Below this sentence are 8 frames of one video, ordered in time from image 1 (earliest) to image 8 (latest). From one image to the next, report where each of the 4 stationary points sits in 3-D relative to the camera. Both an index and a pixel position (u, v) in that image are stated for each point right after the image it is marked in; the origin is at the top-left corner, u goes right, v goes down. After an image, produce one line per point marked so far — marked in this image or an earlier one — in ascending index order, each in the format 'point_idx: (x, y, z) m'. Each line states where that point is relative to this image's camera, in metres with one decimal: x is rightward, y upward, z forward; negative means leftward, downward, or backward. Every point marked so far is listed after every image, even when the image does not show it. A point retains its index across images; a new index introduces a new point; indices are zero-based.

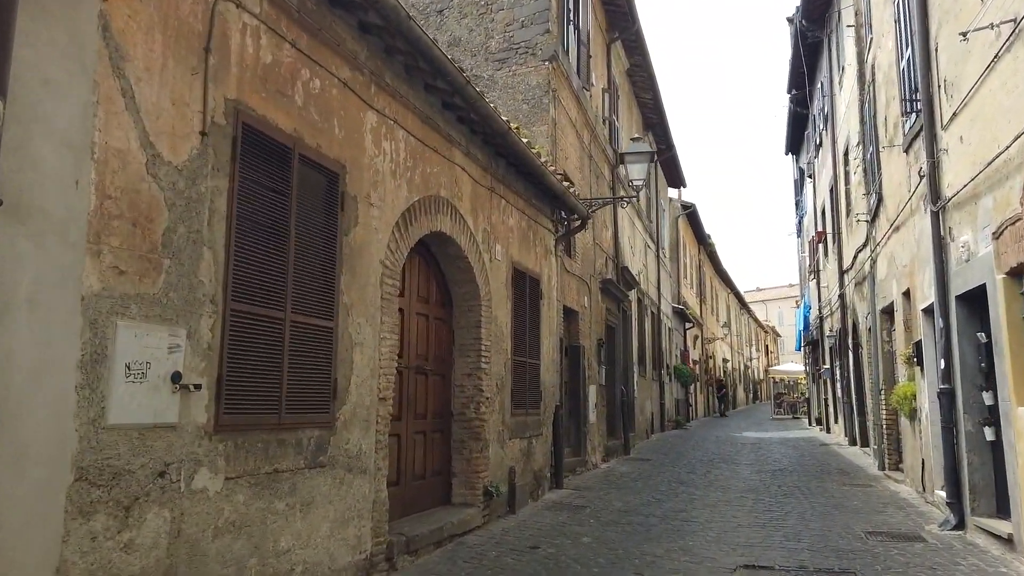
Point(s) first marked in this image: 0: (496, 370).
0: (-0.2, -0.9, +7.7) m
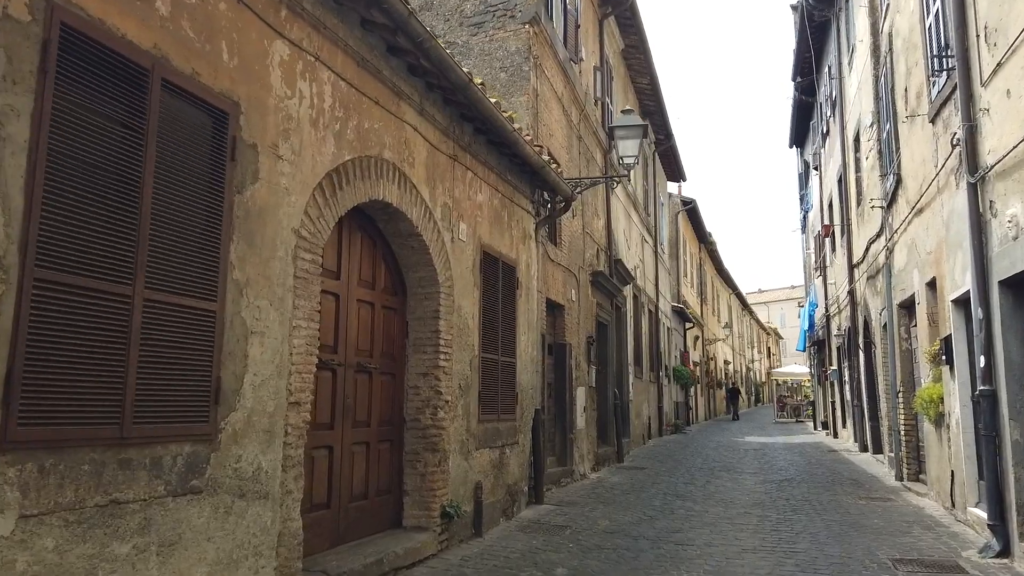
0: (-0.5, -0.8, +6.6) m
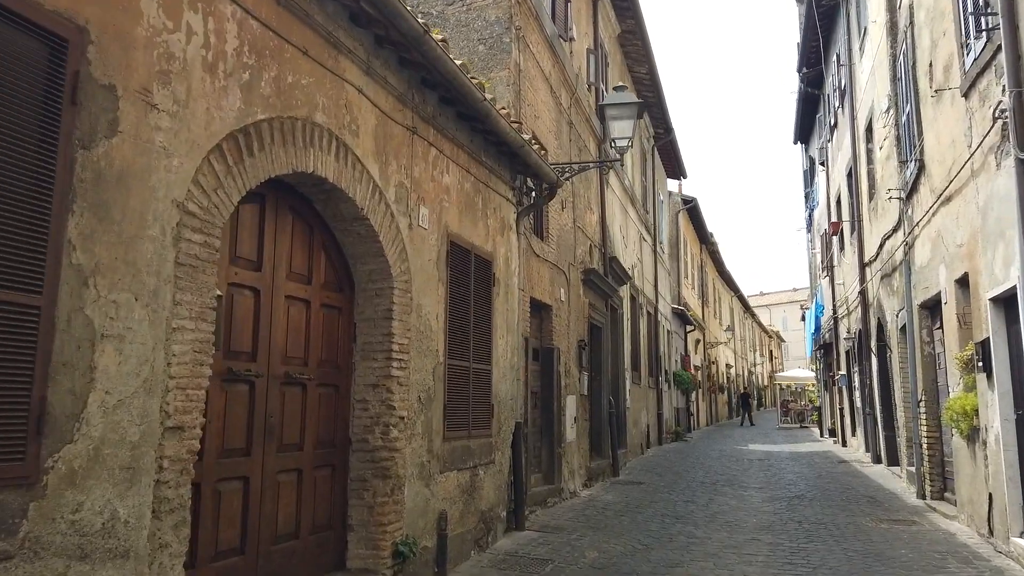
0: (-0.7, -0.7, +5.6) m
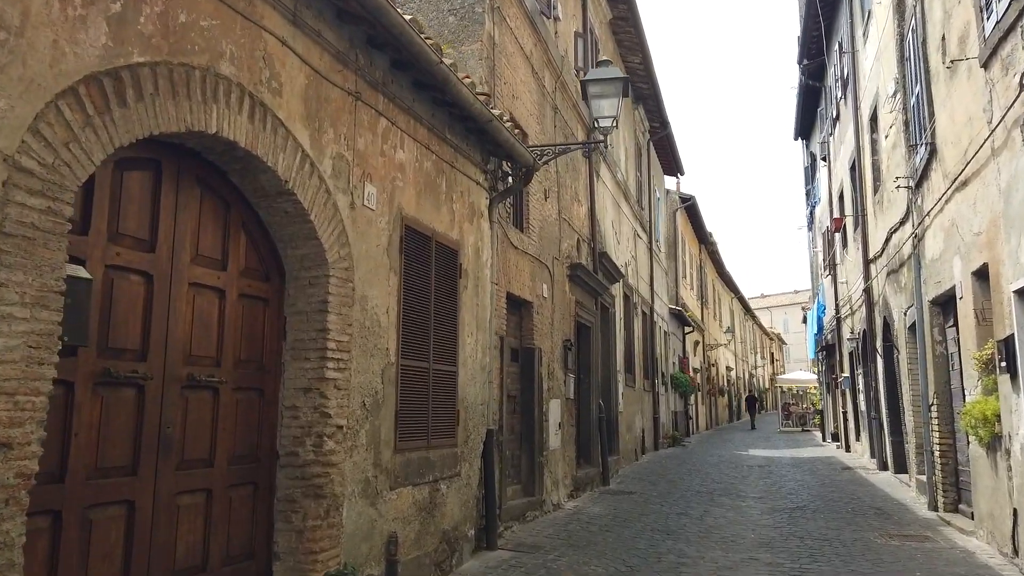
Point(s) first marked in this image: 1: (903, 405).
0: (-1.0, -0.6, +4.8) m
1: (+6.5, -2.0, +12.1) m
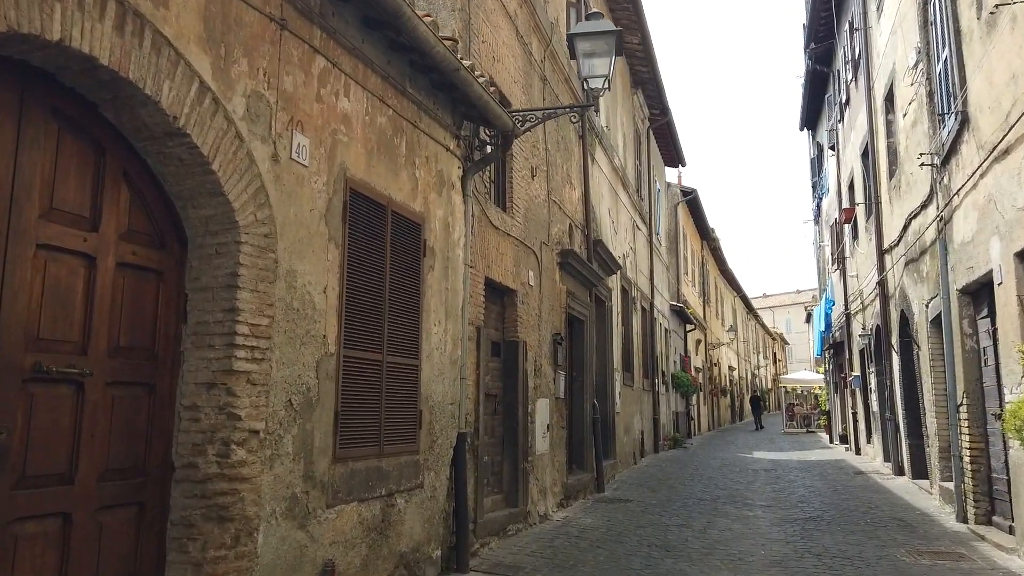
0: (-1.2, -0.5, +3.9) m
1: (+6.3, -1.8, +11.2) m
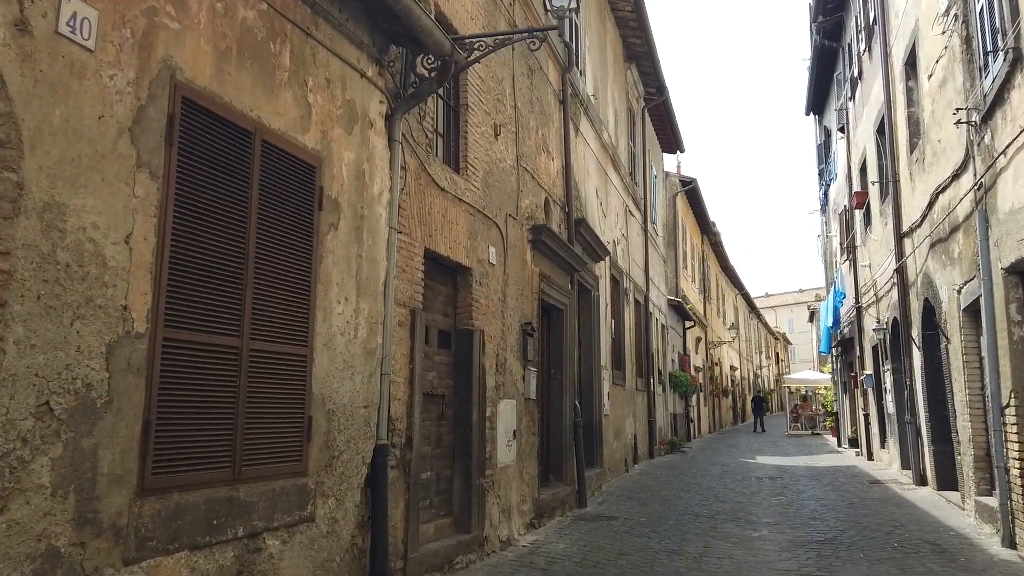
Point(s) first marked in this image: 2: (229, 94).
0: (-1.6, -0.3, +2.5) m
1: (+5.9, -1.6, +9.8) m
2: (-1.4, +0.9, +3.5) m
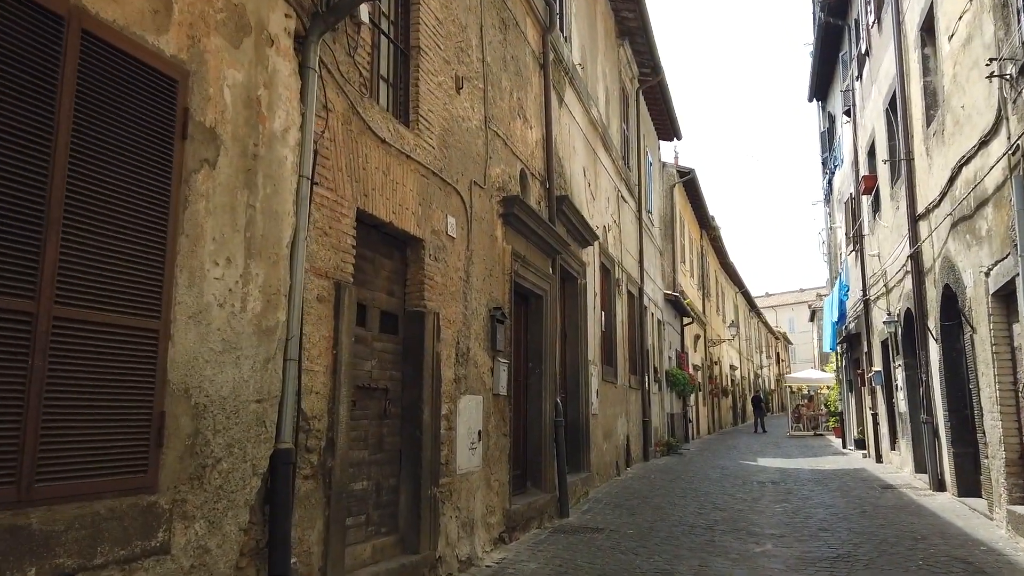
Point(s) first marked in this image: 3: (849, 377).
0: (-1.9, -0.1, +1.5) m
1: (+5.6, -1.4, +8.8) m
2: (-1.7, +1.1, +2.5) m
3: (+8.6, -1.9, +17.7) m
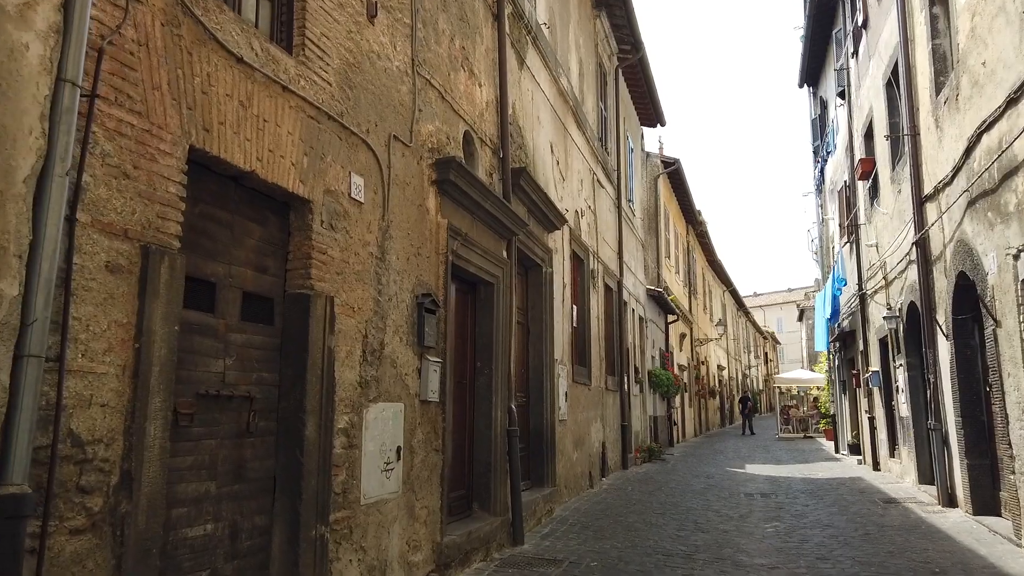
0: (-2.4, +0.1, +0.2) m
1: (+5.1, -1.3, +7.6) m
2: (-2.1, +1.3, +1.2) m
3: (+7.9, -1.7, +16.6) m
